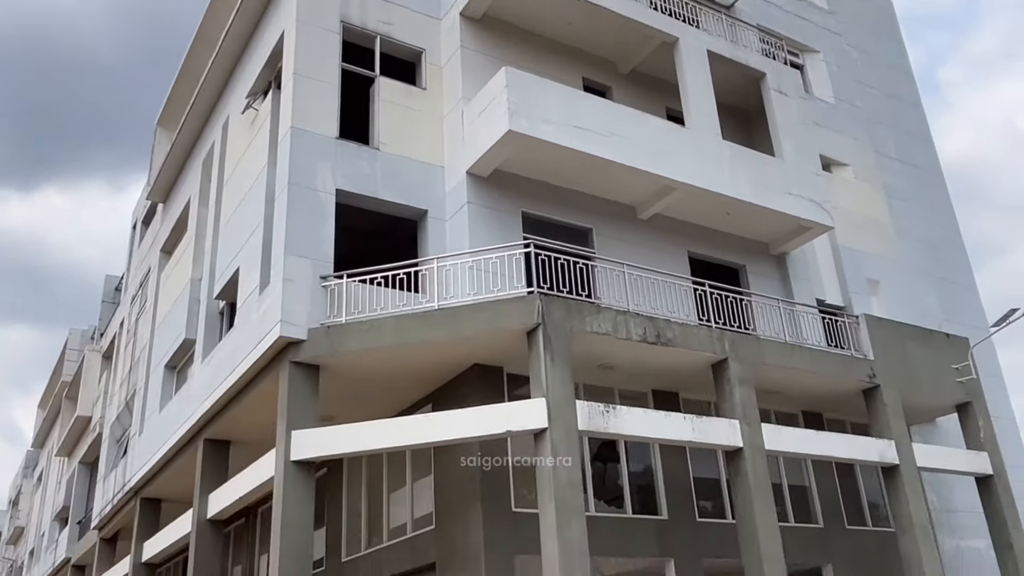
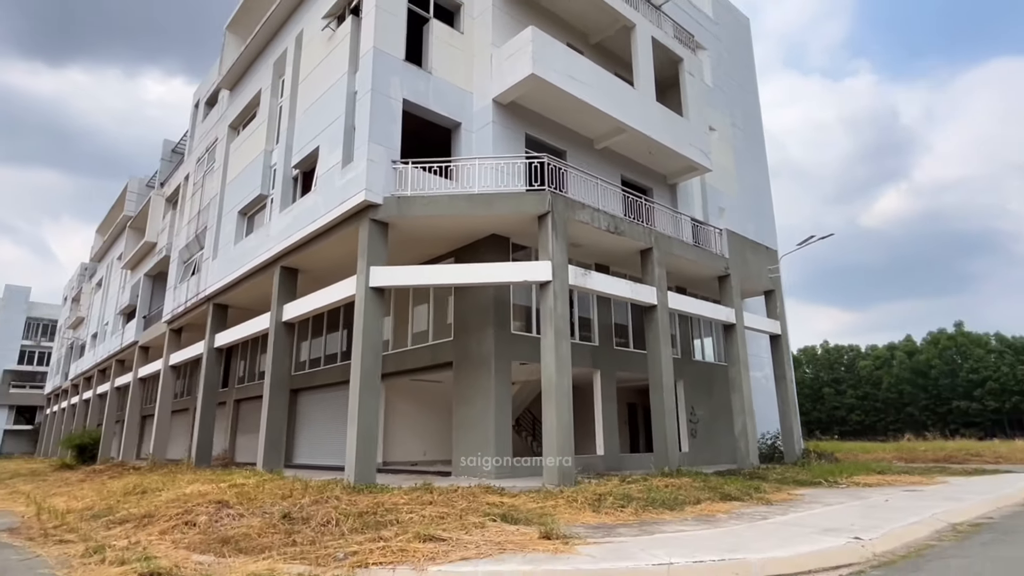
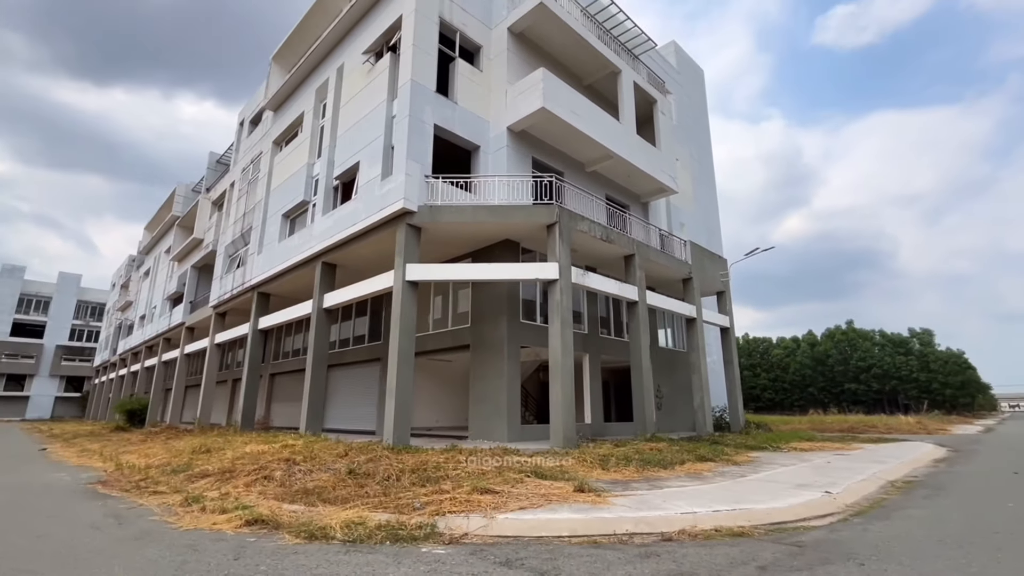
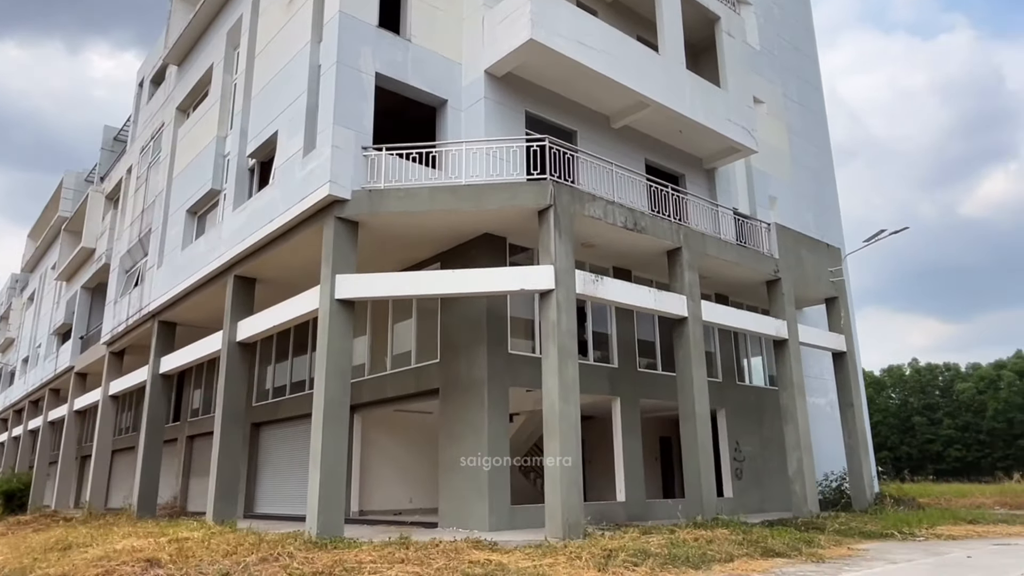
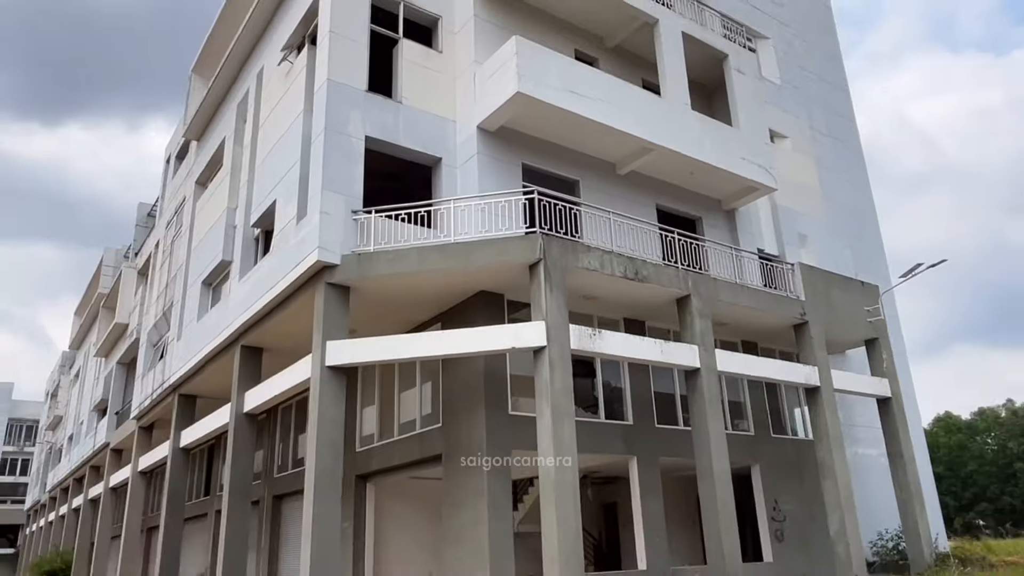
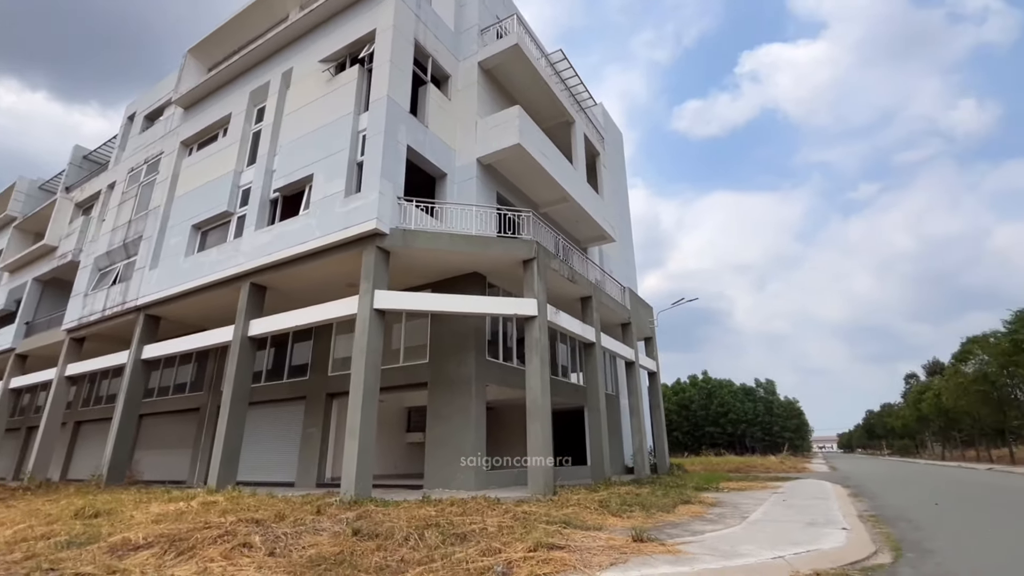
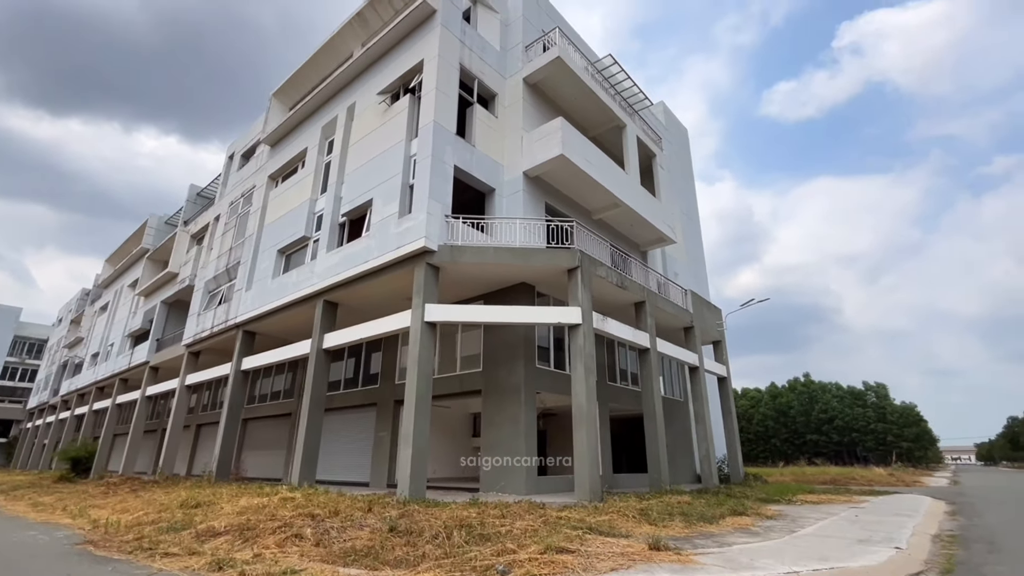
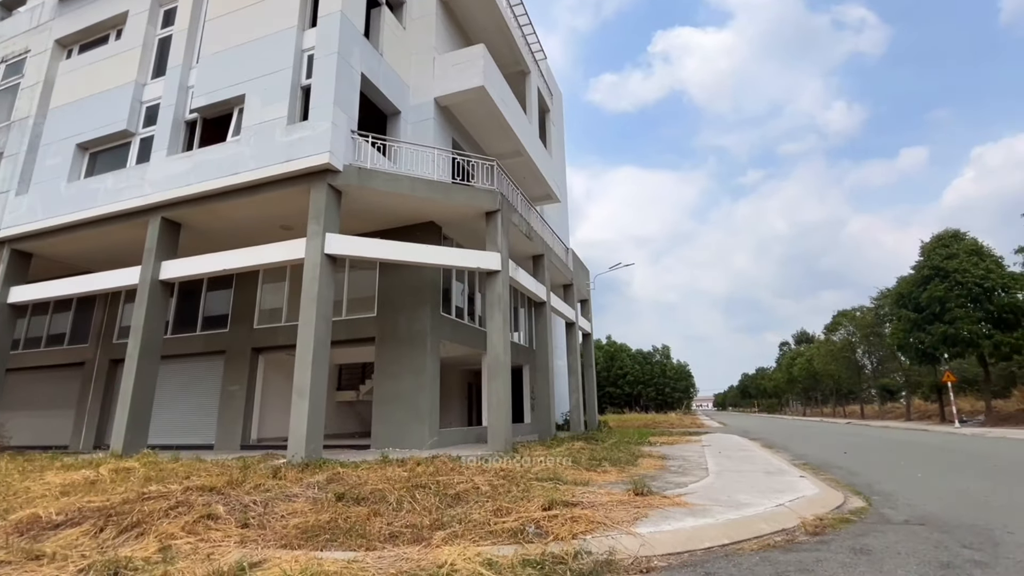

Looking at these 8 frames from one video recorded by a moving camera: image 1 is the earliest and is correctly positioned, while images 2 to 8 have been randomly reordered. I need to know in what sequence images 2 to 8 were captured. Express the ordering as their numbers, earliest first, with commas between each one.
5, 4, 2, 3, 7, 6, 8
